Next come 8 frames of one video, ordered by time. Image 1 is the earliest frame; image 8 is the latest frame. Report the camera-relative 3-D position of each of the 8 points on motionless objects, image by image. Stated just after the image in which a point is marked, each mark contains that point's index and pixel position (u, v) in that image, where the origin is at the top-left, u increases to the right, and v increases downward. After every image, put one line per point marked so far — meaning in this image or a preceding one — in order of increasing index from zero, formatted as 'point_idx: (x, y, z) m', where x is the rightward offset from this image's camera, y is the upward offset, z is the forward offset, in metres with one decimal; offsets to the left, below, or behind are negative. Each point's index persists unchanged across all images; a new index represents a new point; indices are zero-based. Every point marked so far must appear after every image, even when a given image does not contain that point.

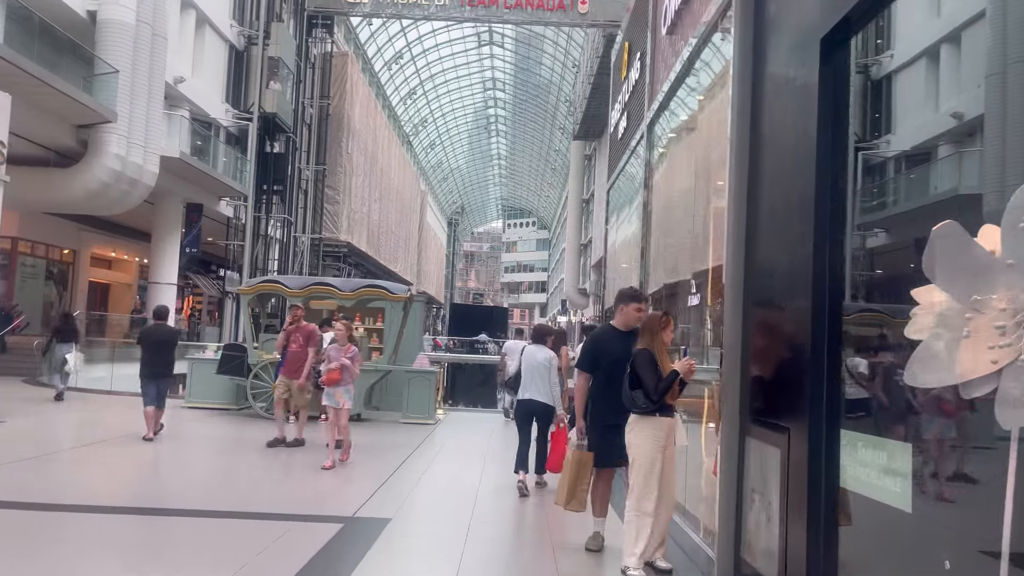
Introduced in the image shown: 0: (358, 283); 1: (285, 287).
0: (-2.2, +0.1, +11.3) m
1: (-3.1, 0.0, +11.1) m
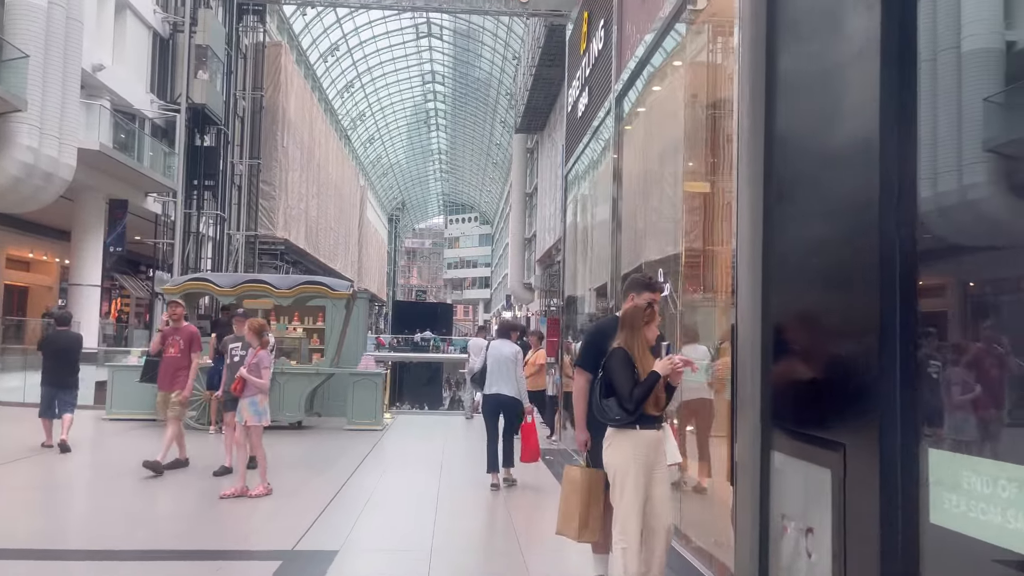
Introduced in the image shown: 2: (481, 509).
0: (-2.8, +0.1, +10.5) m
1: (-3.8, 0.0, +10.1) m
2: (-0.2, -2.0, +7.3) m
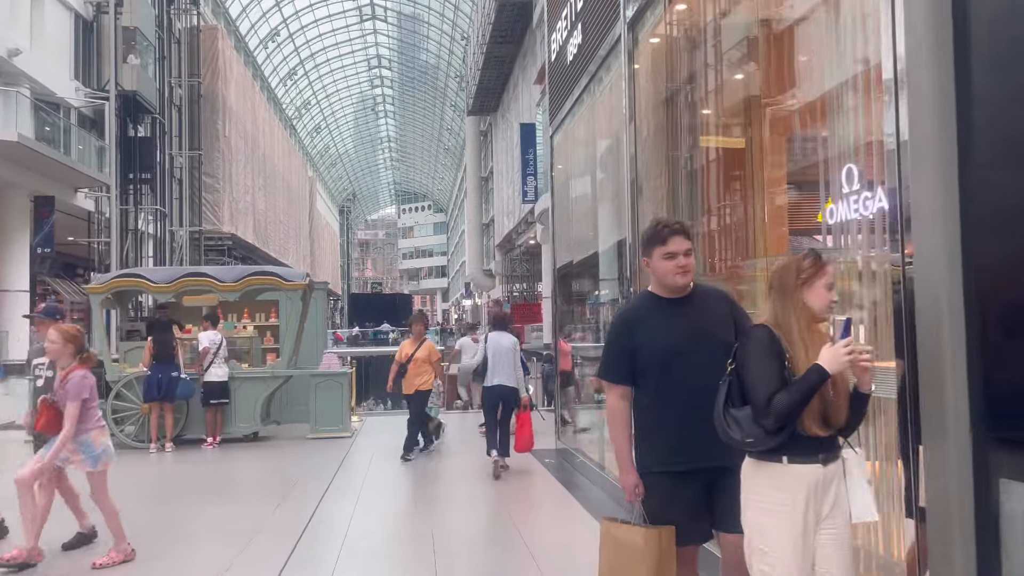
0: (-3.1, +0.2, +9.2) m
1: (-4.0, +0.1, +8.8) m
2: (-0.2, -1.8, +6.2) m
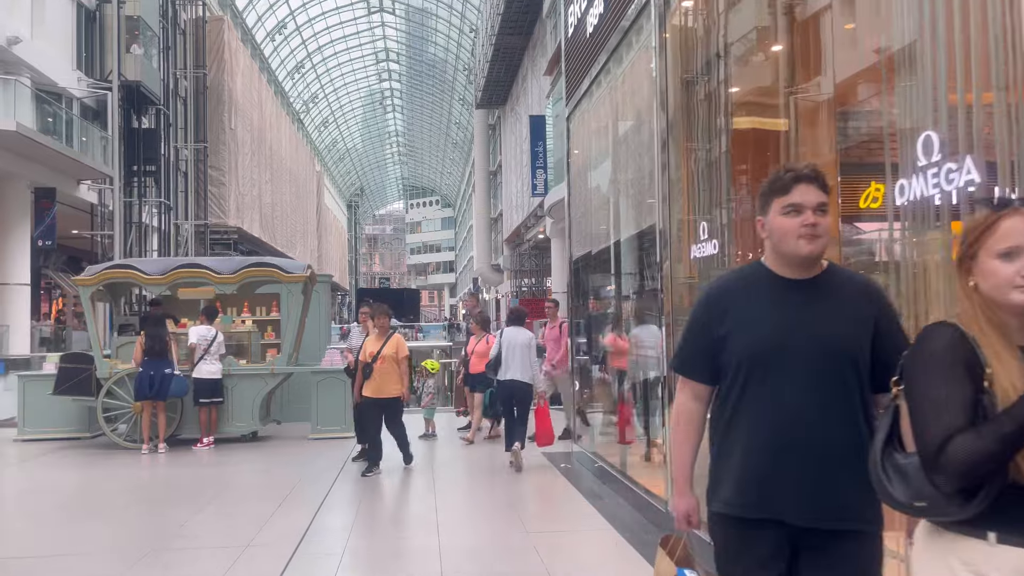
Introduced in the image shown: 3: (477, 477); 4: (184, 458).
0: (-3.0, +0.3, +8.7) m
1: (-3.9, +0.2, +8.4) m
2: (-0.1, -1.8, +5.8) m
3: (-0.3, -1.8, +7.6) m
4: (-3.3, -1.7, +8.1) m
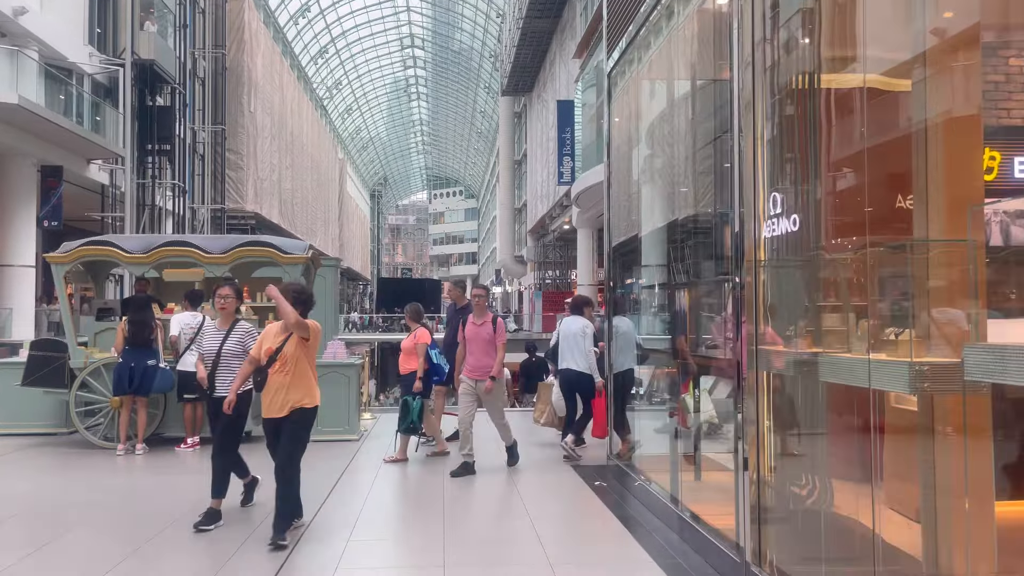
0: (-2.7, +0.5, +7.8) m
1: (-3.6, +0.3, +7.5) m
2: (0.0, -1.7, +4.8) m
3: (-0.1, -1.7, +6.6) m
4: (-3.0, -1.5, +7.1) m
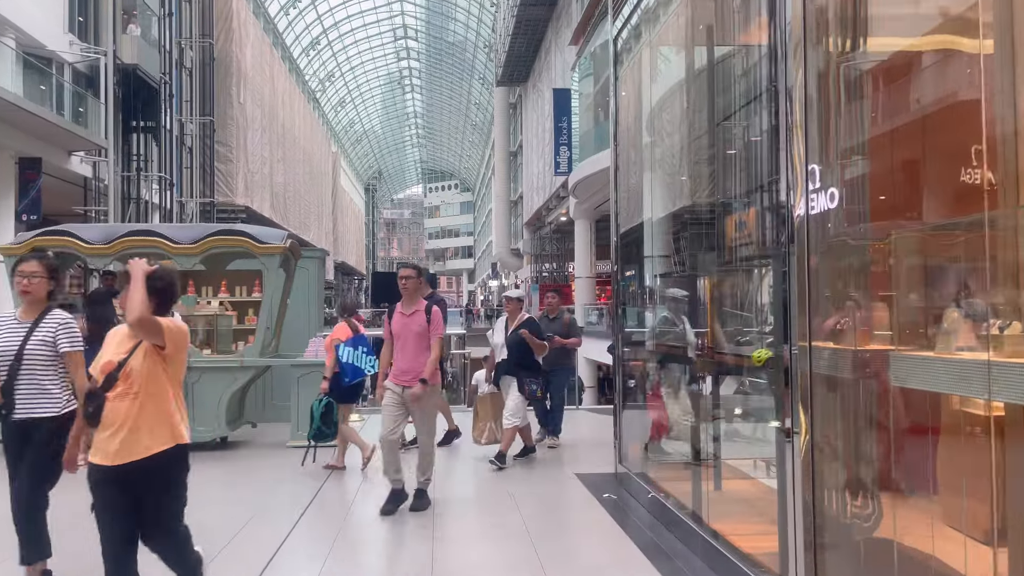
0: (-2.7, +0.5, +7.2) m
1: (-3.6, +0.4, +6.8) m
2: (0.0, -1.6, +4.2) m
3: (-0.1, -1.6, +6.0) m
4: (-3.1, -1.5, +6.5) m
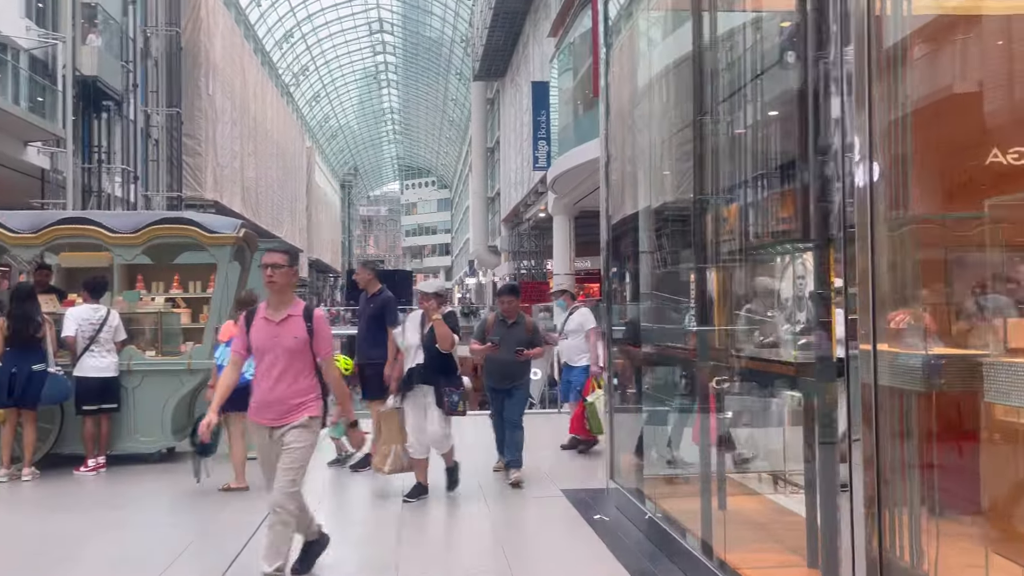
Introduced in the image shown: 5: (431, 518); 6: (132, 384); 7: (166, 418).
0: (-2.9, +0.6, +6.5) m
1: (-3.8, +0.4, +6.1) m
2: (-0.1, -1.6, +3.6) m
3: (-0.3, -1.6, +5.4) m
4: (-3.2, -1.4, +5.8) m
5: (-0.5, -1.6, +5.5) m
6: (-2.9, -0.7, +6.3) m
7: (-2.7, -1.0, +6.4) m
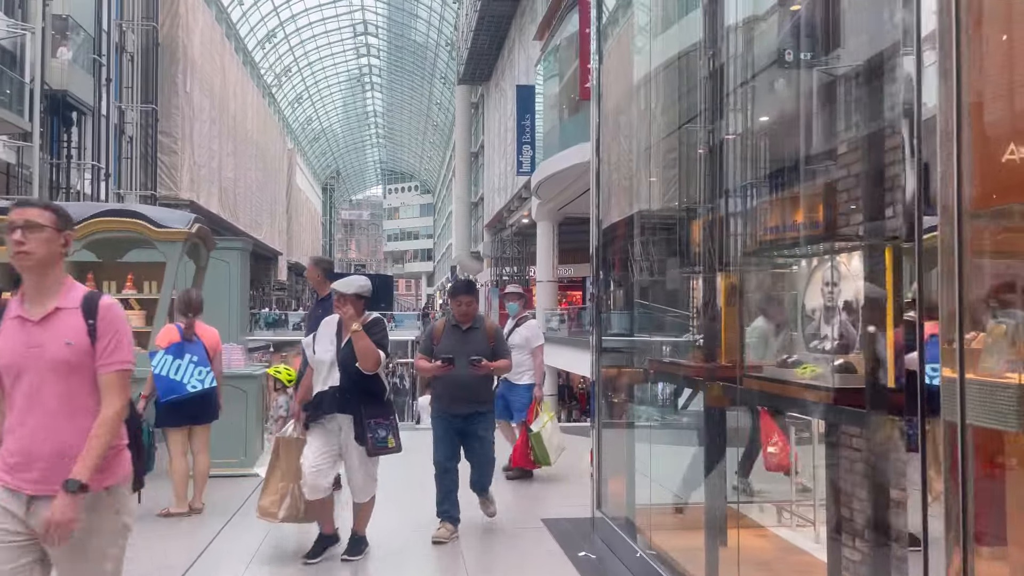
0: (-3.1, +0.6, +5.9) m
1: (-4.0, +0.5, +5.5) m
2: (-0.2, -1.6, +3.0) m
3: (-0.4, -1.6, +4.9) m
4: (-3.4, -1.4, +5.2) m
5: (-0.7, -1.6, +4.9) m
6: (-3.1, -0.7, +5.8) m
7: (-2.9, -1.0, +5.8) m
